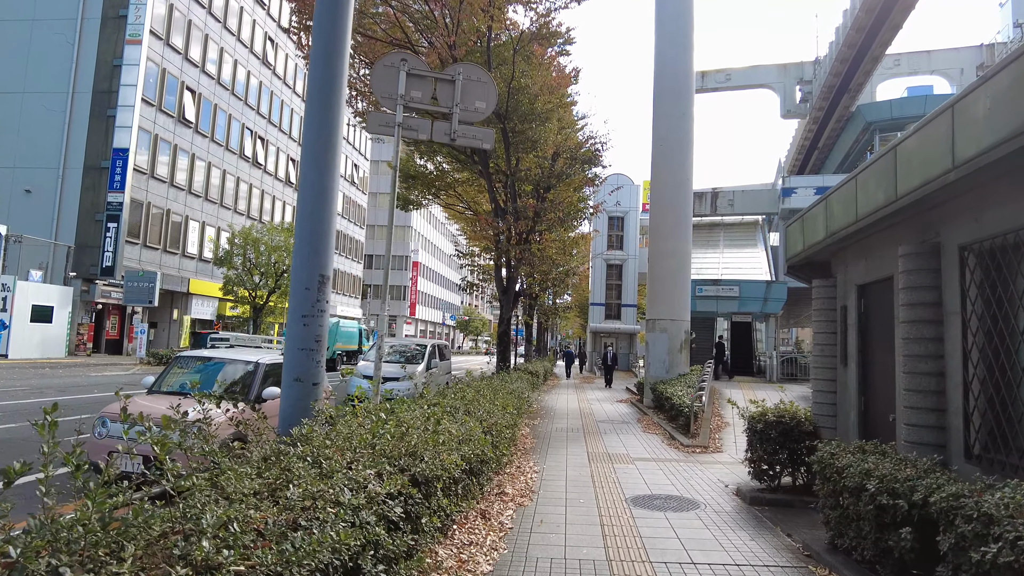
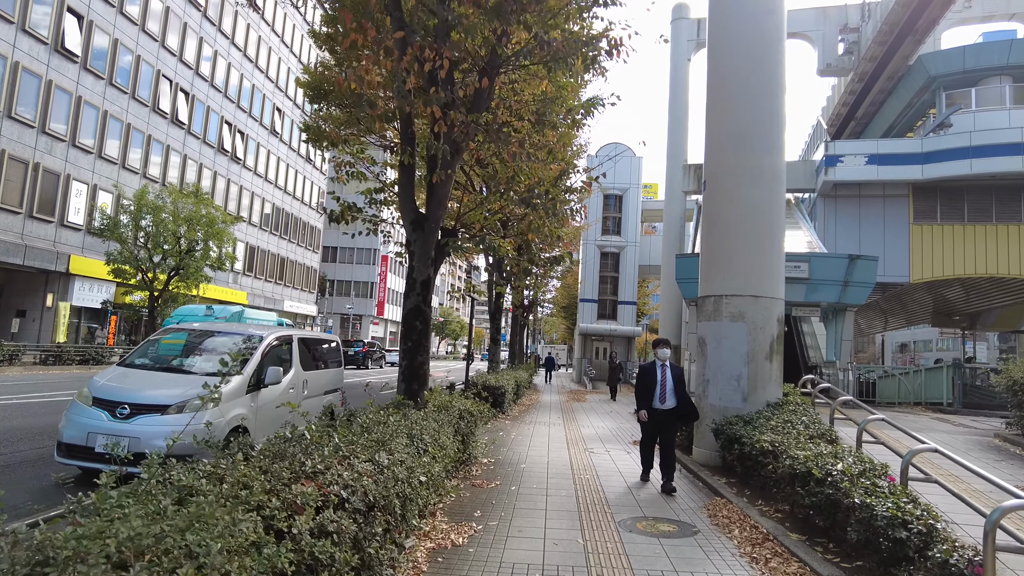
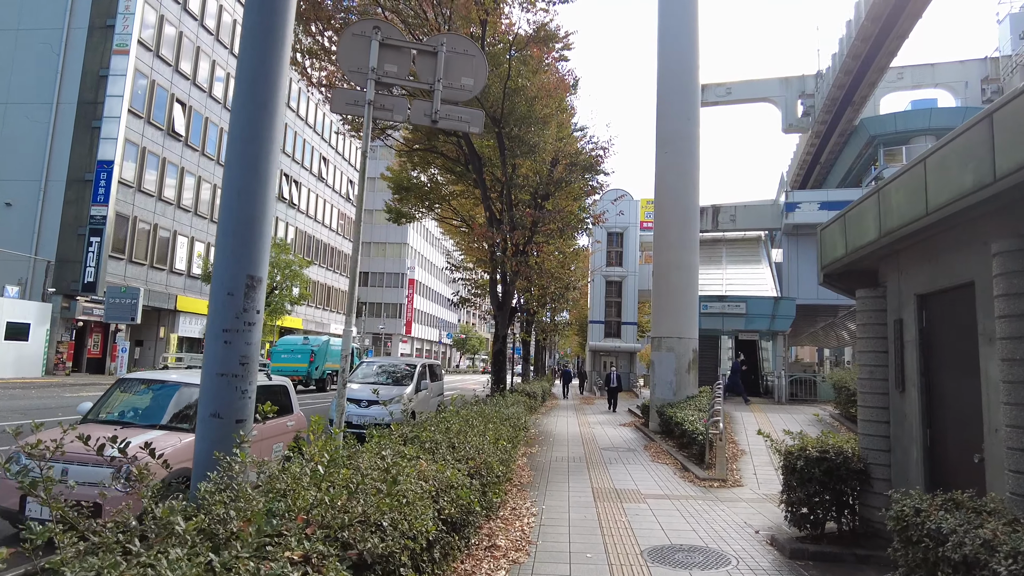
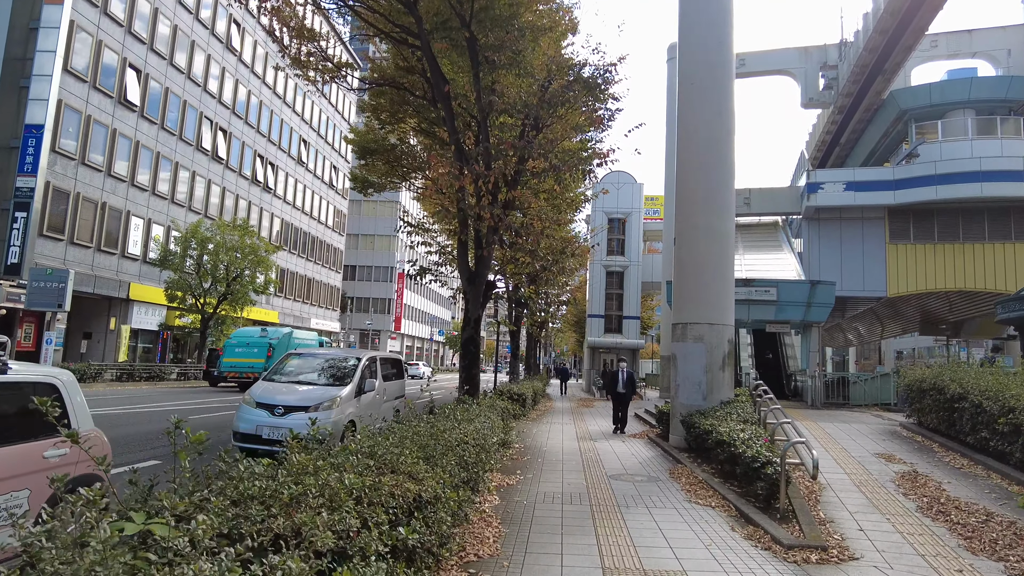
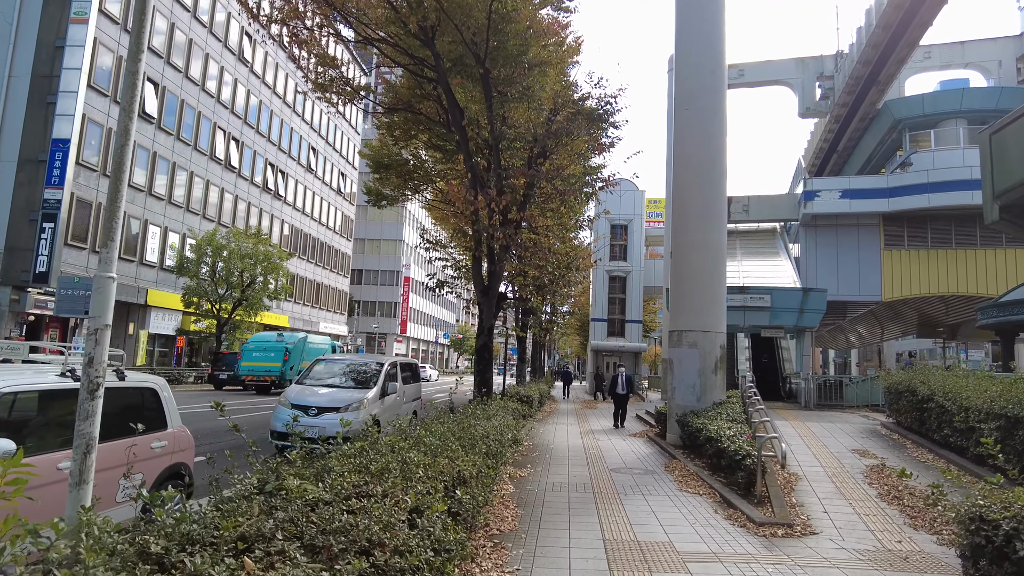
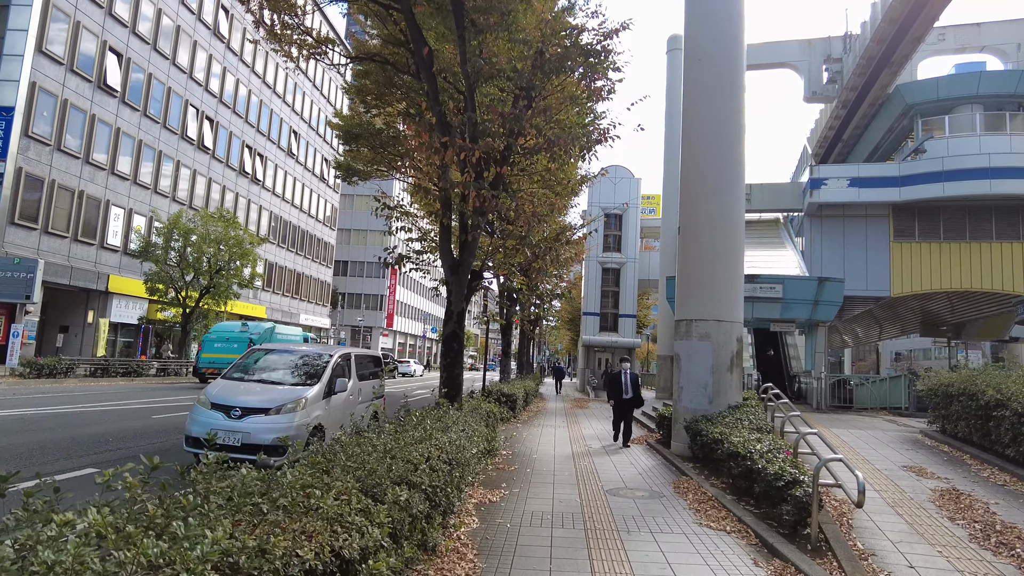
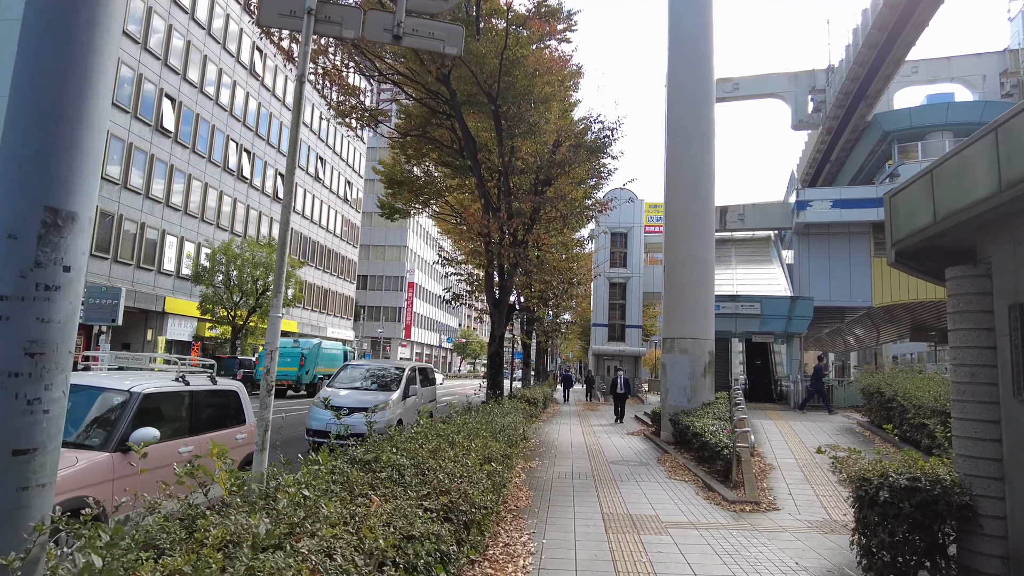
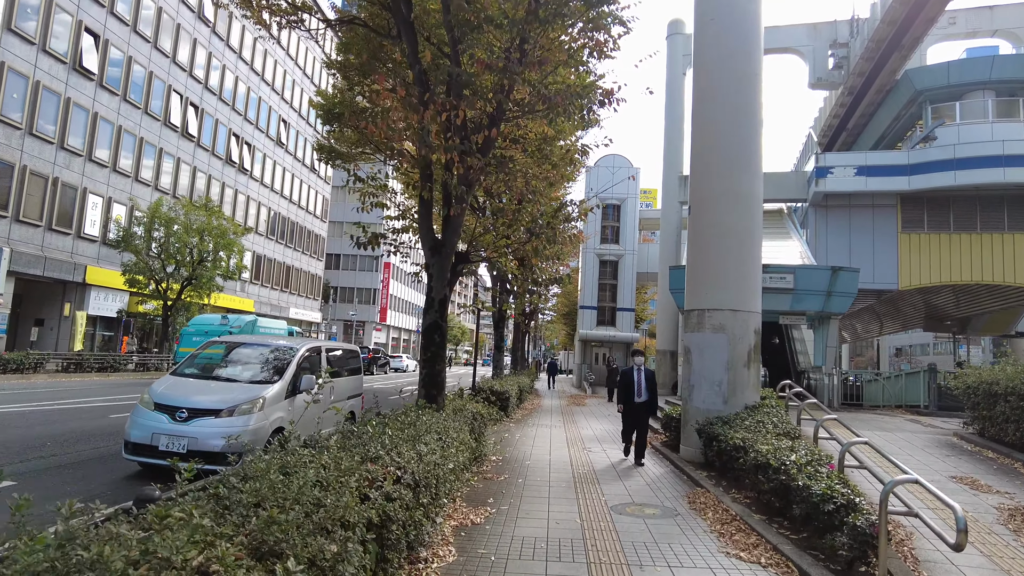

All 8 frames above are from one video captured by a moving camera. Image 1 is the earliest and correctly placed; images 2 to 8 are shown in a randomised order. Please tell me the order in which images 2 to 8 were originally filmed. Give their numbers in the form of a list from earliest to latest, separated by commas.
3, 7, 5, 4, 6, 8, 2
